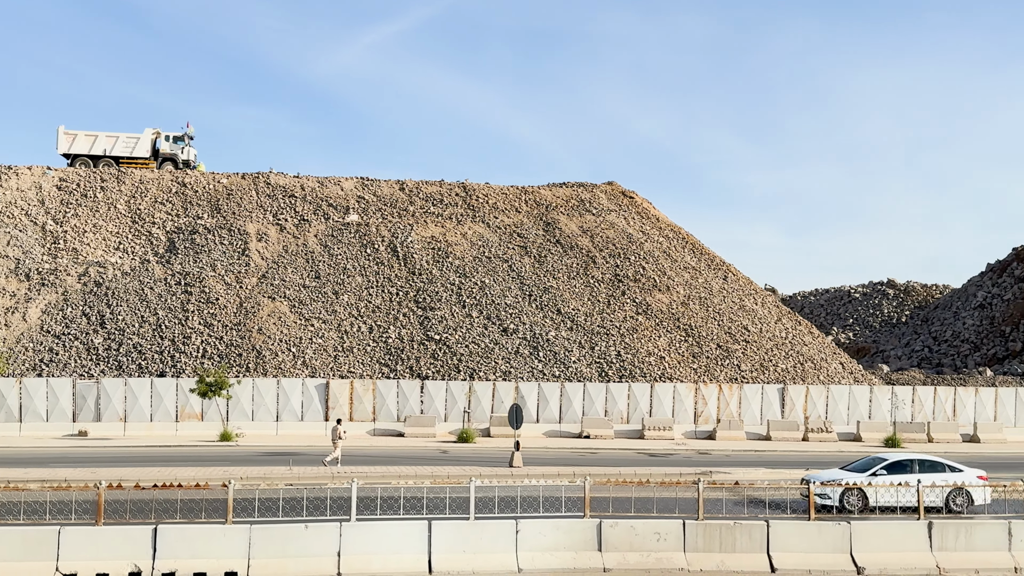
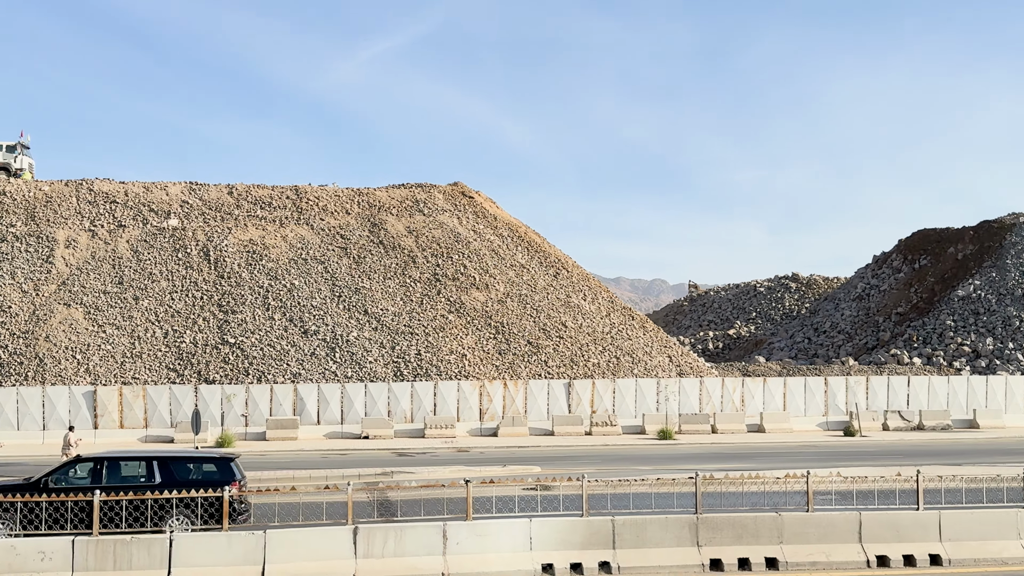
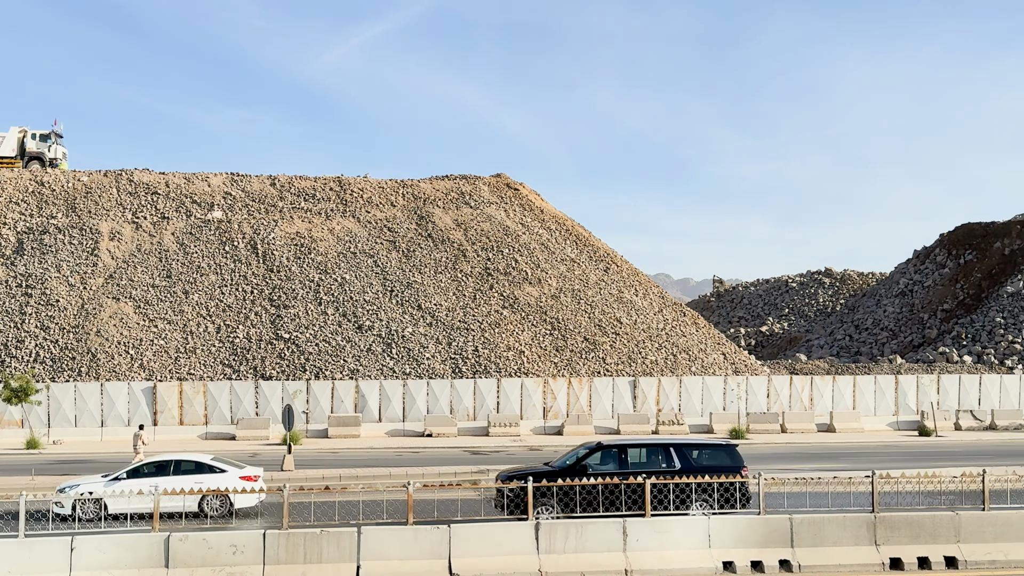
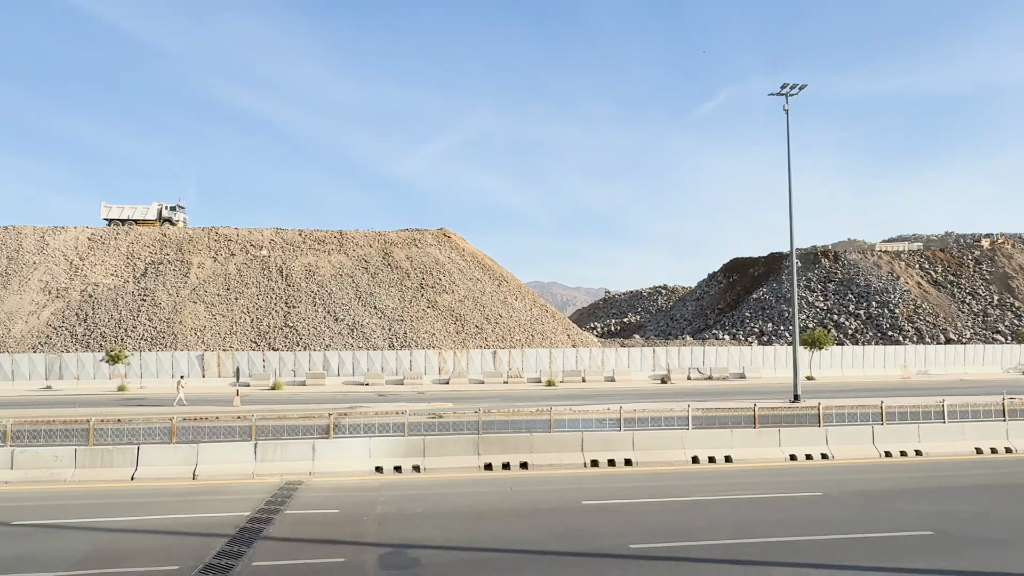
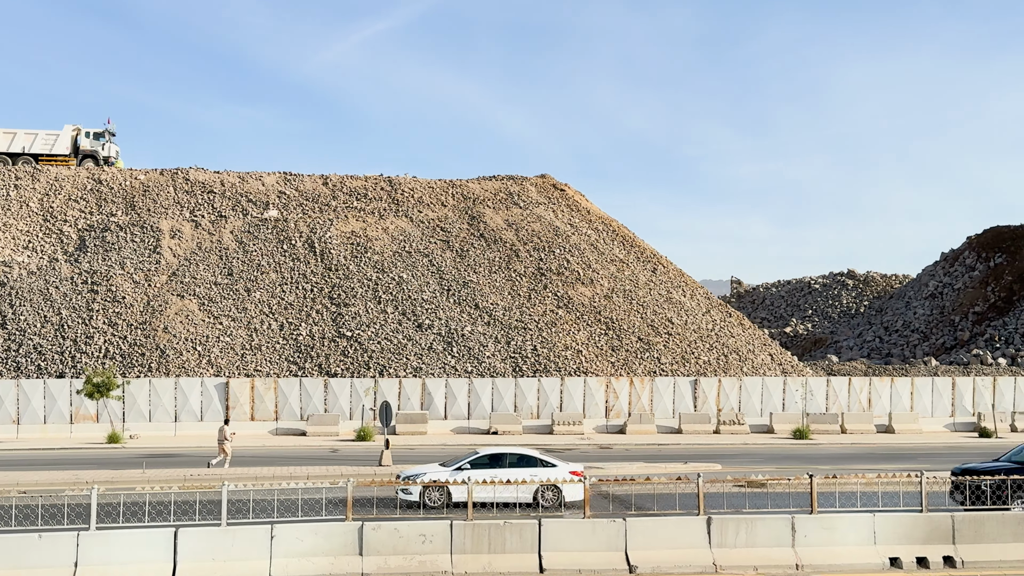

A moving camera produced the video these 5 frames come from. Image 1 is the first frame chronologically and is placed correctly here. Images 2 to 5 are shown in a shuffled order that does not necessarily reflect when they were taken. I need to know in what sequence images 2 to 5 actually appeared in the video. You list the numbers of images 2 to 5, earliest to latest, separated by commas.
5, 3, 2, 4
